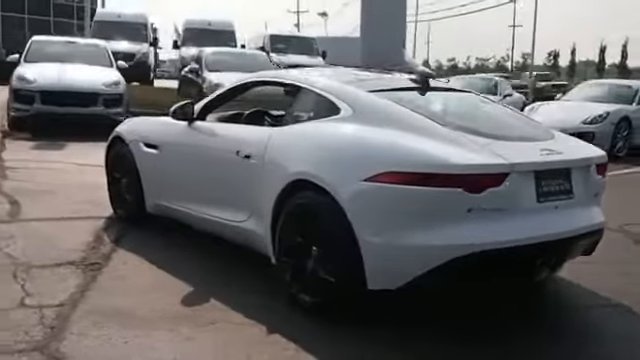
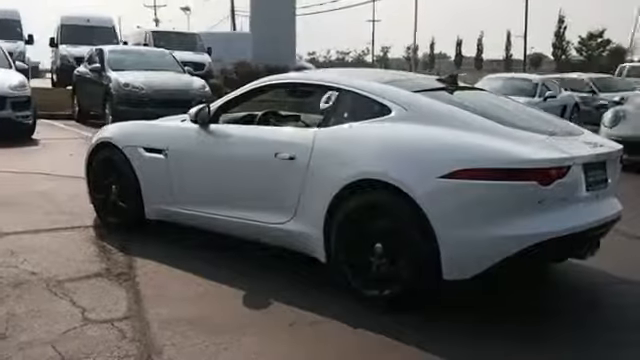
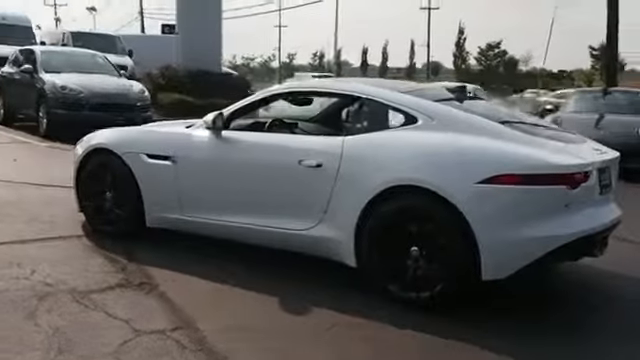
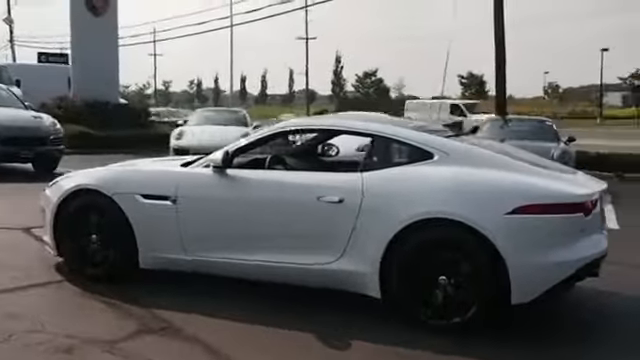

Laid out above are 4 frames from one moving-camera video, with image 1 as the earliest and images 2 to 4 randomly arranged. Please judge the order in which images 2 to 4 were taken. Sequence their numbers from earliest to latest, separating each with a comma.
2, 3, 4
